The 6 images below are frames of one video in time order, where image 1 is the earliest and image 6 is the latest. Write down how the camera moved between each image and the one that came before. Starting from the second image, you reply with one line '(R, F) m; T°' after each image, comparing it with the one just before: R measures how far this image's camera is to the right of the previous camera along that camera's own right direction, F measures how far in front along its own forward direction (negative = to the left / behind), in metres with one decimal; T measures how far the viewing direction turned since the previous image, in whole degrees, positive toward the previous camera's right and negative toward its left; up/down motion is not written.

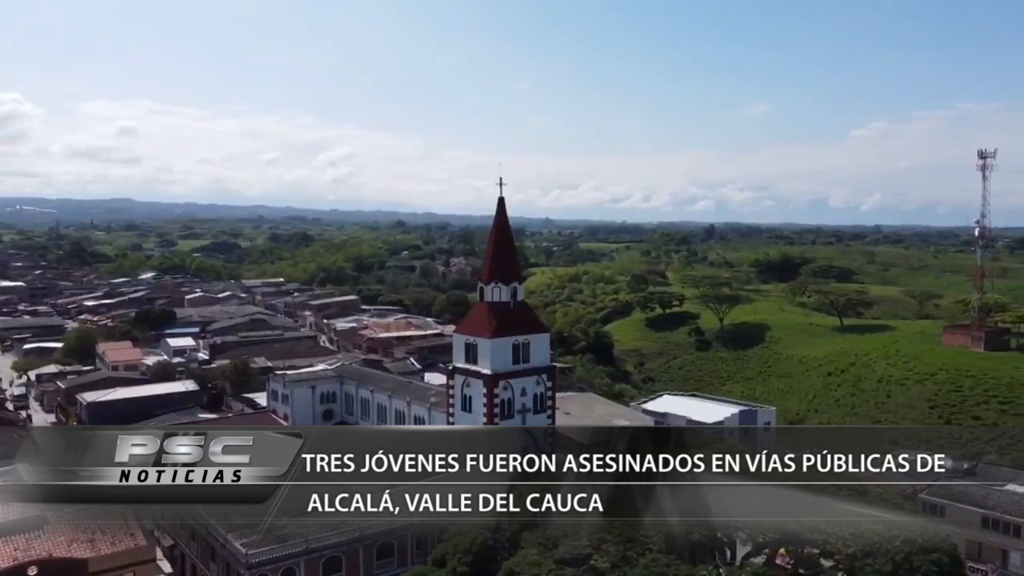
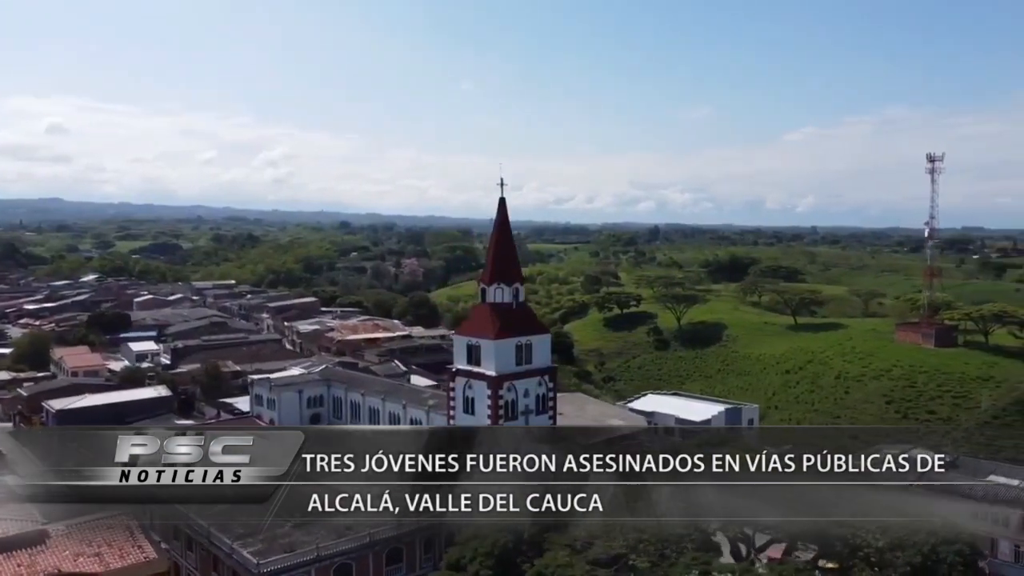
(-2.0, +0.2) m; +4°
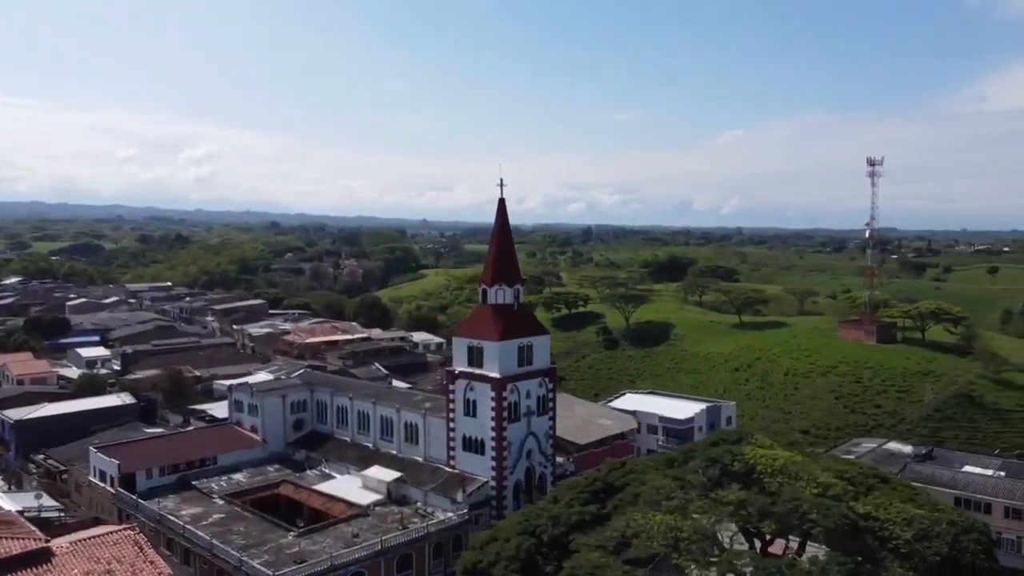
(-2.4, +0.2) m; +5°
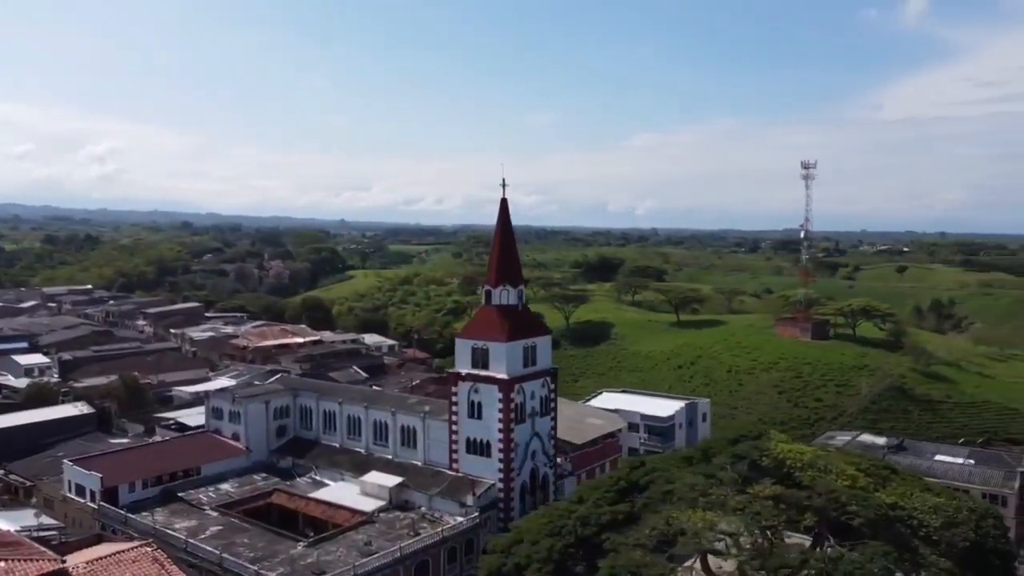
(-2.9, +0.3) m; +6°
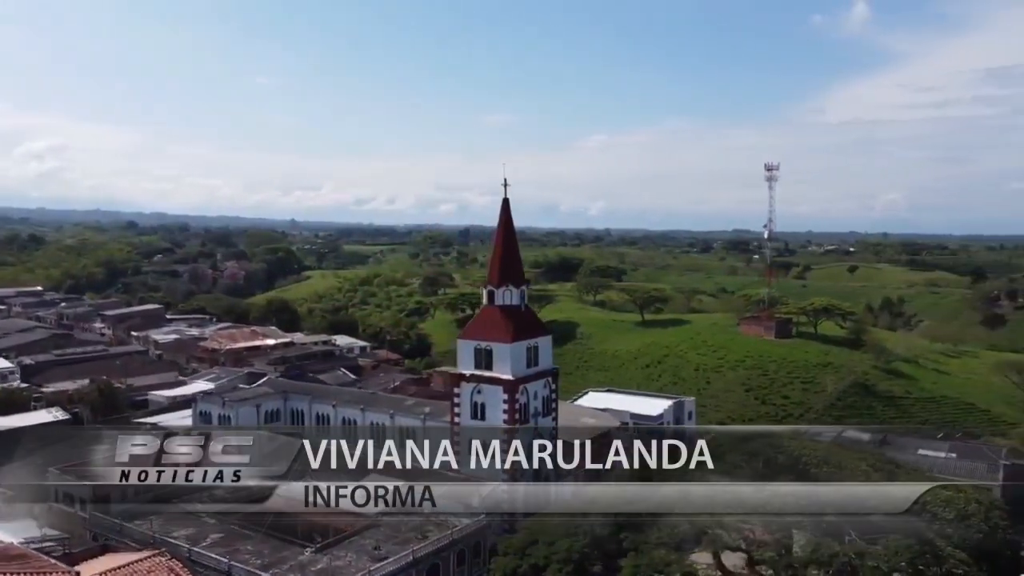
(-1.7, +0.1) m; +3°
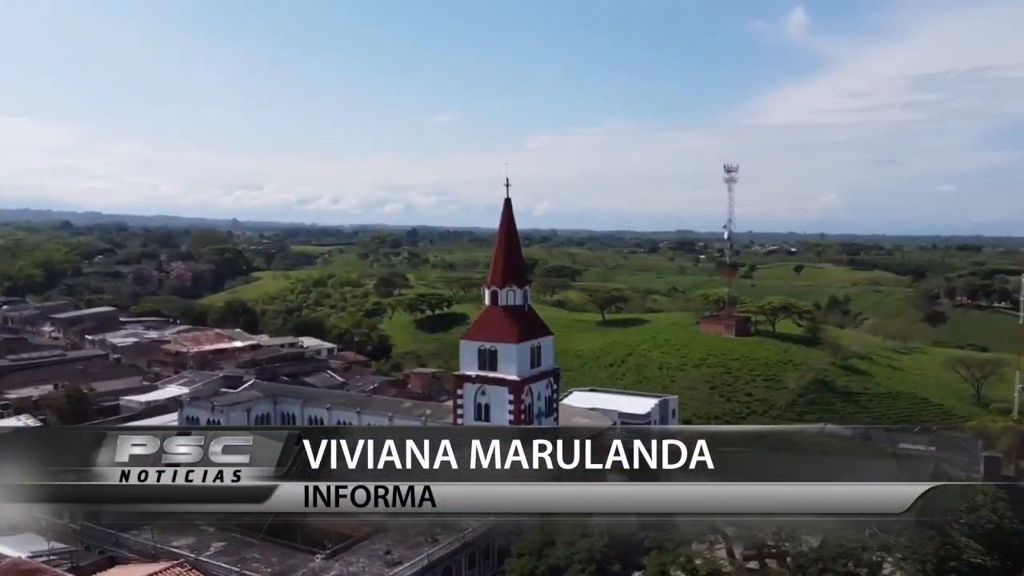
(-2.0, +0.1) m; +4°
